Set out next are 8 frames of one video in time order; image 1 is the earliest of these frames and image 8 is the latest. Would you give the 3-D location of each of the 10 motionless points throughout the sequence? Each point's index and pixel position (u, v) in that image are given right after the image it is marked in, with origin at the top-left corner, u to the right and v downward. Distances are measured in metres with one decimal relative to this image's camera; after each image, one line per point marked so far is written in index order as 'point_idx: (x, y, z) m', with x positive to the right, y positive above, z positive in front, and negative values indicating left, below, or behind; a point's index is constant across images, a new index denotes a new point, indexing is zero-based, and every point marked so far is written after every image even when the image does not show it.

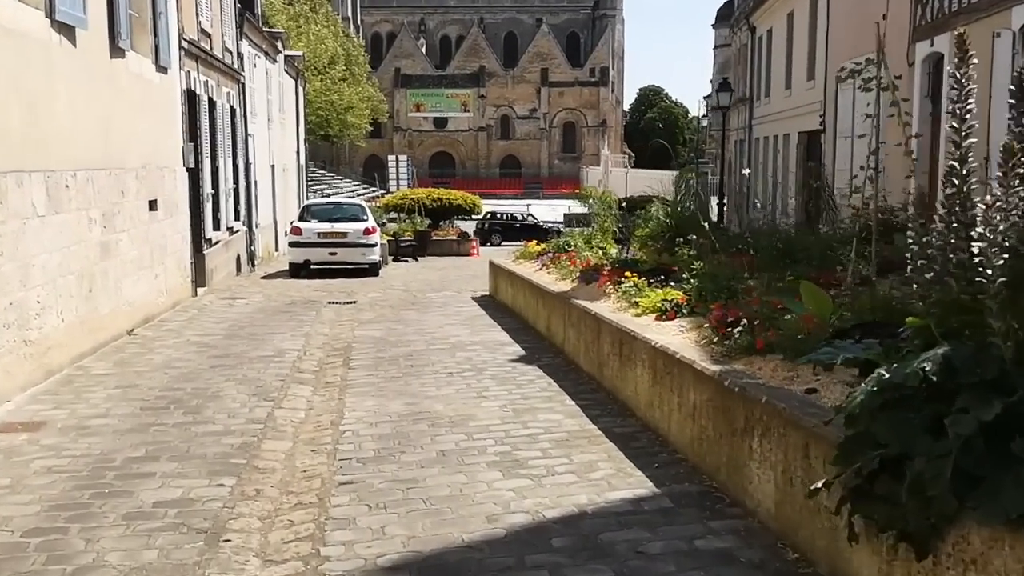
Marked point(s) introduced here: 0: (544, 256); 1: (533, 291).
0: (+0.4, +0.4, +13.2) m
1: (+0.2, 0.0, +11.3) m
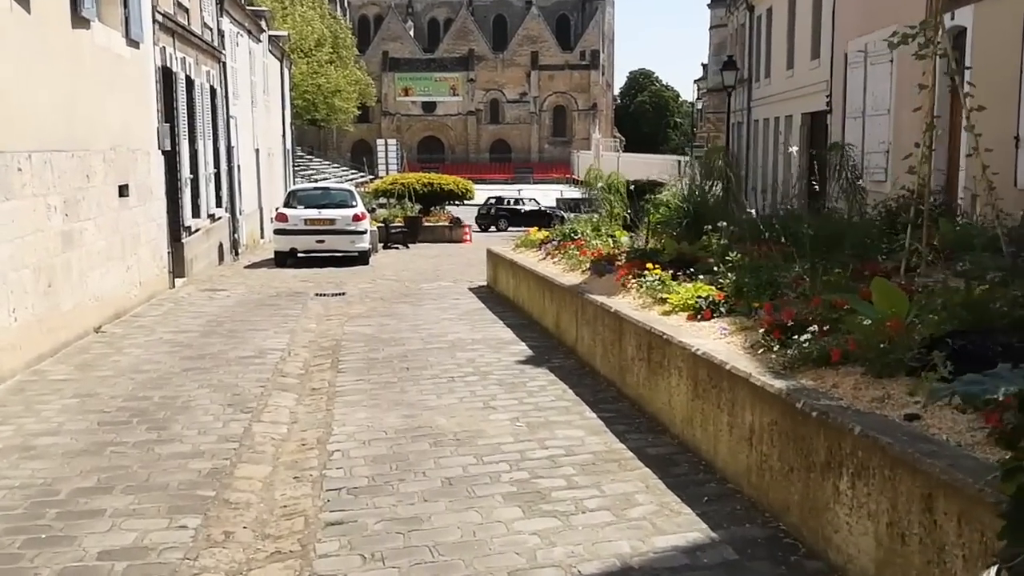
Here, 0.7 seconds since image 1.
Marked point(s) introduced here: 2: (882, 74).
0: (+0.5, +0.6, +12.2) m
1: (+0.3, 0.0, +10.4) m
2: (+7.3, +4.2, +19.1) m
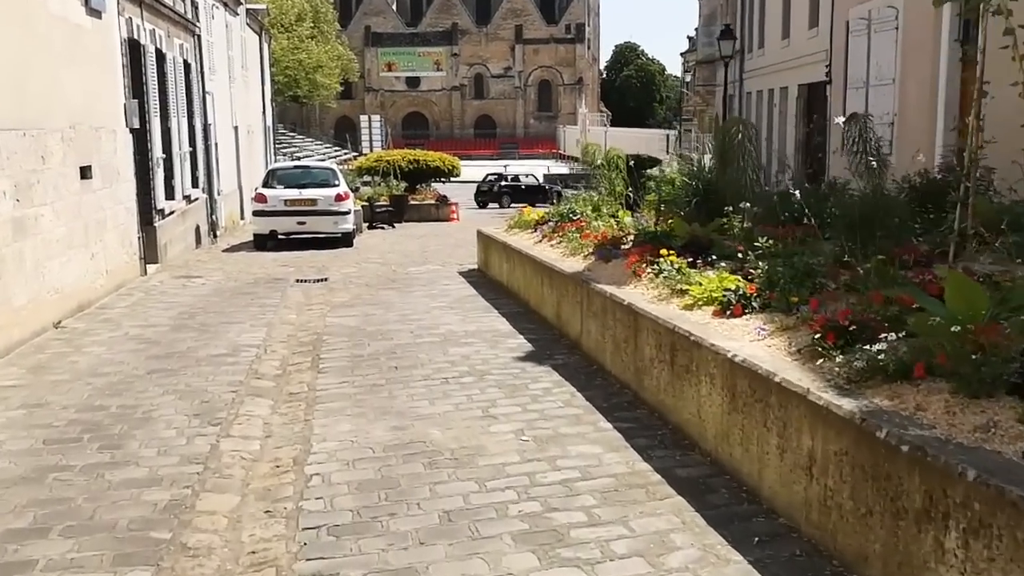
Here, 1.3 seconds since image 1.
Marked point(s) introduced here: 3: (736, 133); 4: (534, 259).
0: (+0.4, +0.7, +11.4) m
1: (+0.2, +0.2, +9.6) m
2: (+7.1, +4.7, +18.3) m
3: (+2.3, +1.5, +9.3) m
4: (+0.2, +0.3, +9.7) m
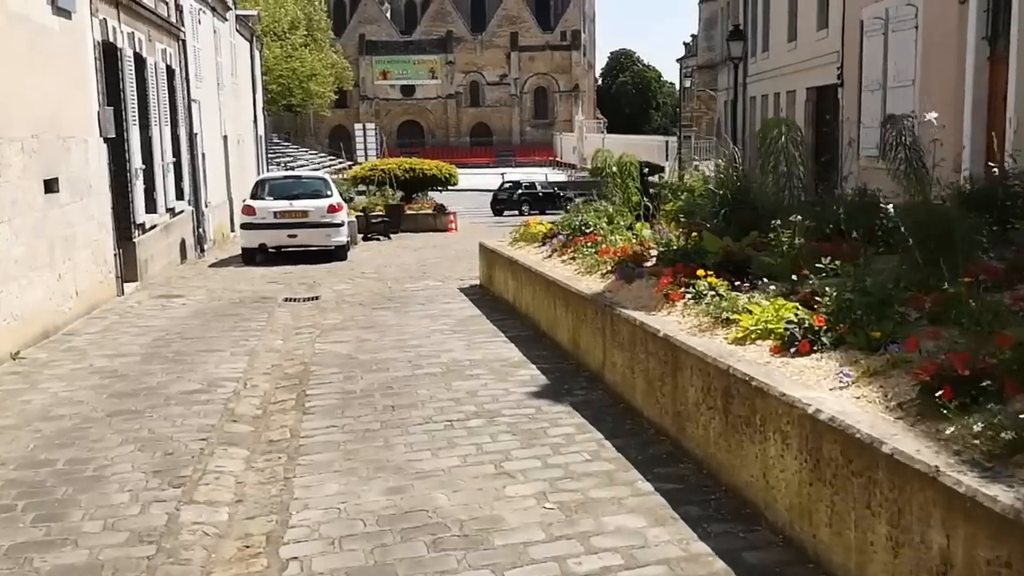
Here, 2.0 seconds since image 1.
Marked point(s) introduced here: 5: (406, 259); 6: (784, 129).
0: (+0.5, +0.5, +10.5) m
1: (+0.3, 0.0, +8.6) m
2: (+7.1, +4.5, +17.4) m
3: (+2.3, +1.3, +8.4) m
4: (+0.3, +0.1, +8.7) m
5: (-2.0, +0.5, +17.9) m
6: (+2.5, +1.4, +8.6) m
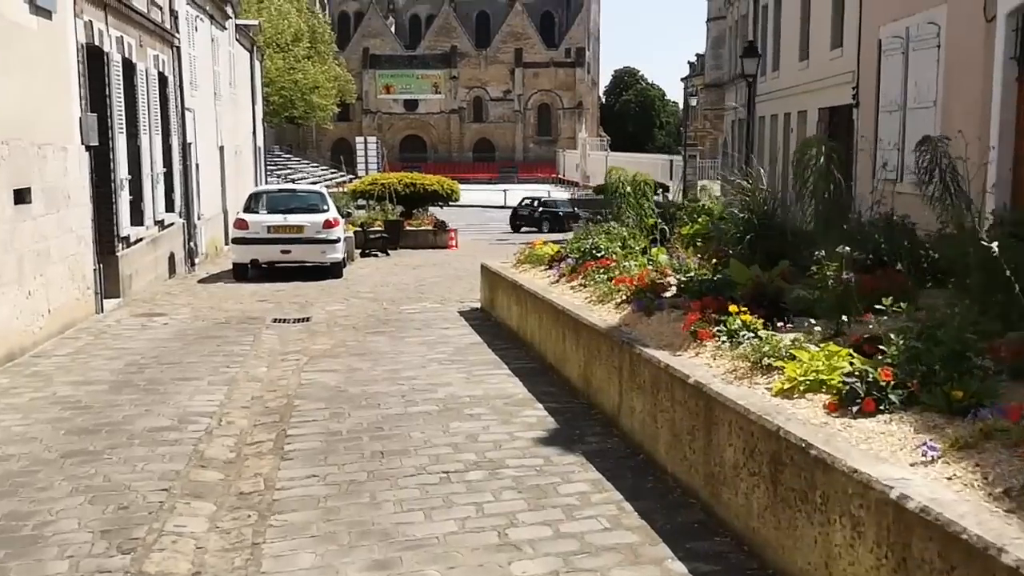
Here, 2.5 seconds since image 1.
0: (+0.5, +0.3, +9.8) m
1: (+0.3, -0.3, +7.9) m
2: (+7.2, +4.0, +16.8) m
3: (+2.4, +1.1, +7.7) m
4: (+0.3, -0.1, +8.0) m
5: (-1.9, +0.2, +17.2) m
6: (+2.5, +1.2, +7.9) m
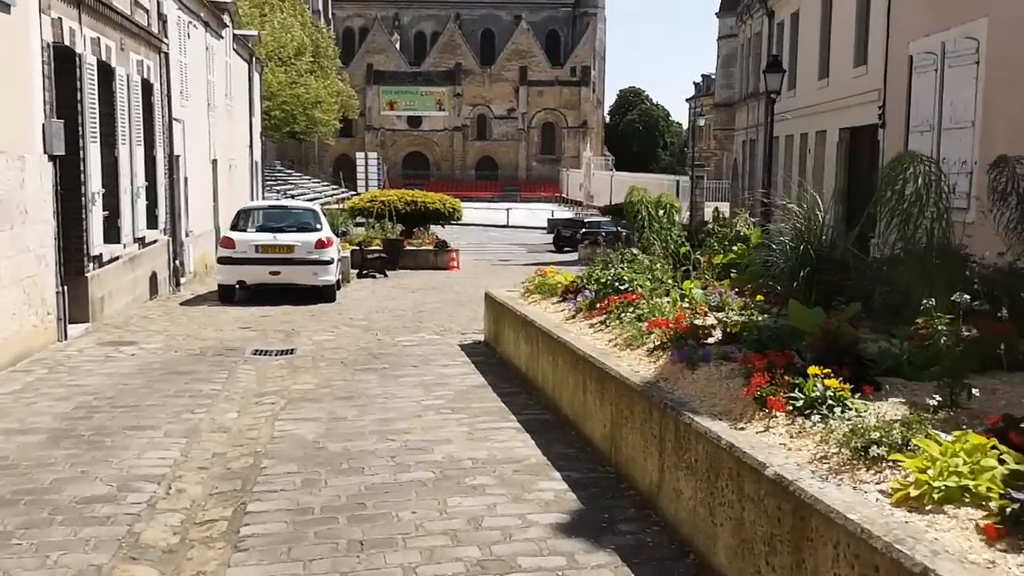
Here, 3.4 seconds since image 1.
0: (+0.6, -0.1, +8.6) m
1: (+0.4, -0.5, +6.7) m
2: (+7.4, +3.4, +15.6) m
3: (+2.5, +0.7, +6.5) m
4: (+0.4, -0.4, +6.8) m
5: (-1.8, -0.2, +16.0) m
6: (+2.6, +0.8, +6.8) m
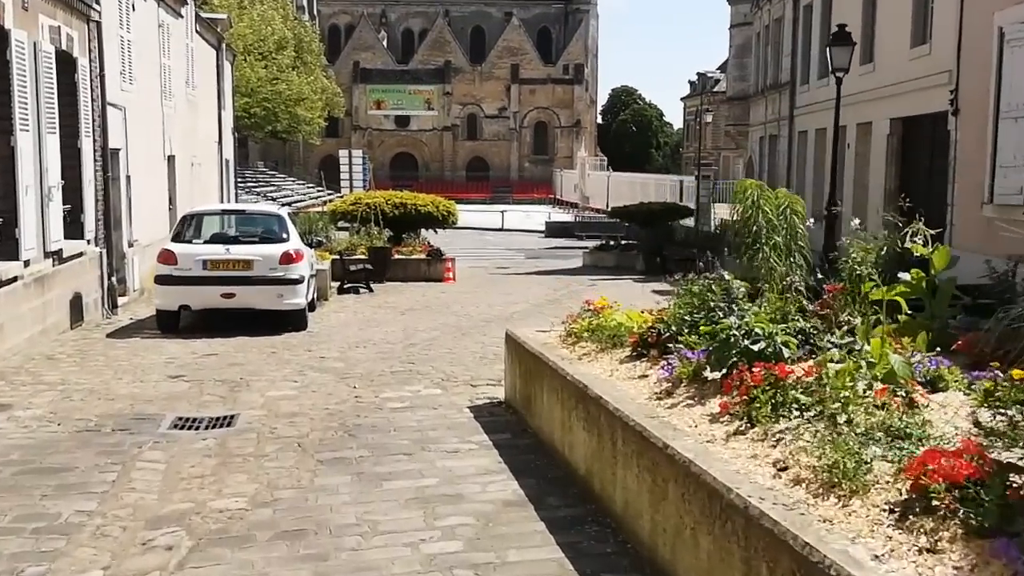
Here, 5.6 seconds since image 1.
0: (+0.9, -0.4, +5.4) m
1: (+0.7, -0.8, +3.5) m
2: (+7.5, +3.1, +12.5) m
3: (+2.8, +0.5, +3.4) m
4: (+0.7, -0.7, +3.6) m
5: (-1.6, -0.6, +12.8) m
6: (+2.9, +0.6, +3.6) m
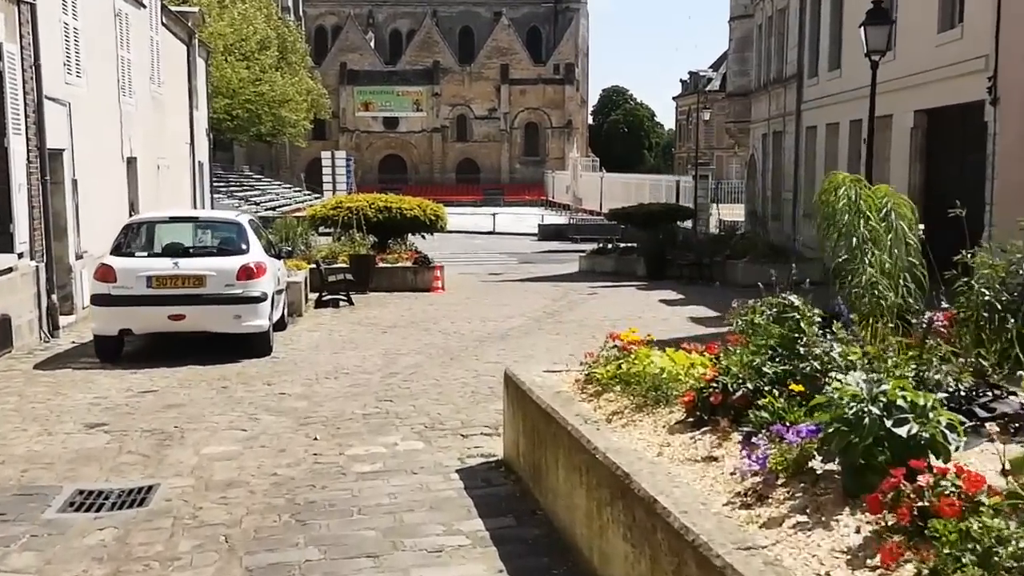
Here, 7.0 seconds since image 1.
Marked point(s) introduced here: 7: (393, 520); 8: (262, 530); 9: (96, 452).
0: (+0.9, -0.5, +3.7) m
1: (+0.8, -1.0, +1.8) m
2: (+7.5, +3.0, +10.9) m
3: (+2.8, +0.3, +1.7) m
4: (+0.8, -0.9, +1.9) m
5: (-1.7, -0.8, +11.0) m
6: (+3.0, +0.4, +1.9) m
7: (-0.6, -1.2, +5.1) m
8: (-1.3, -1.2, +5.0) m
9: (-2.9, -1.1, +6.7) m
